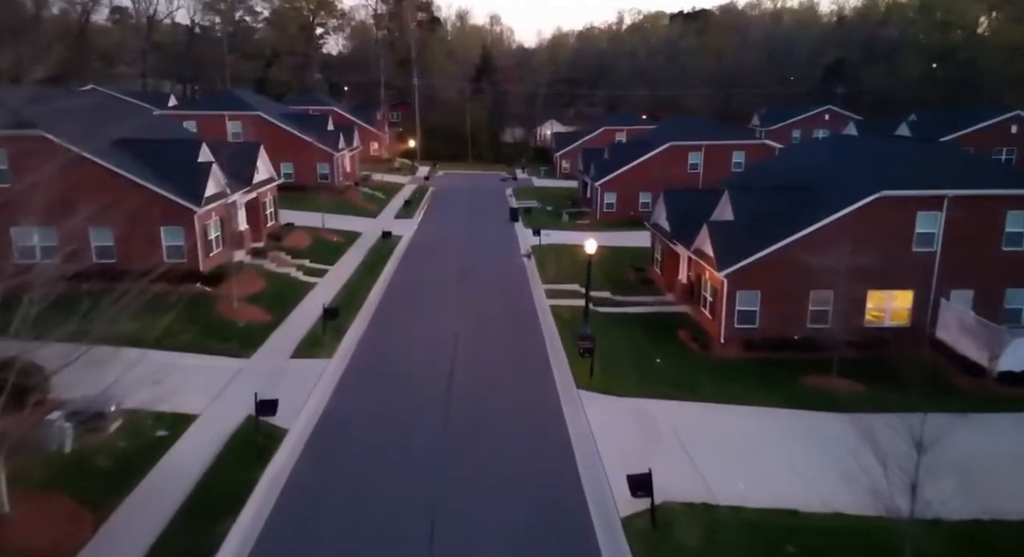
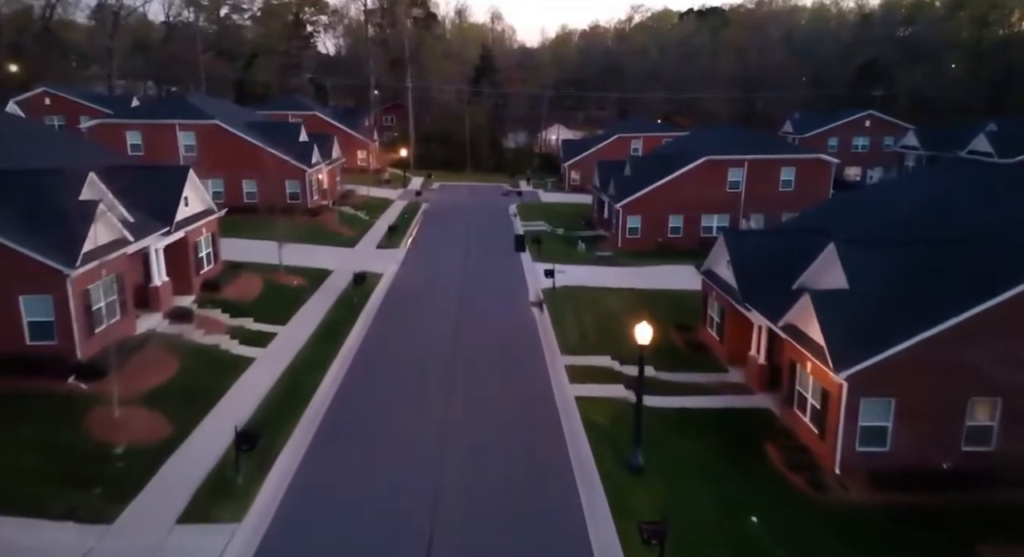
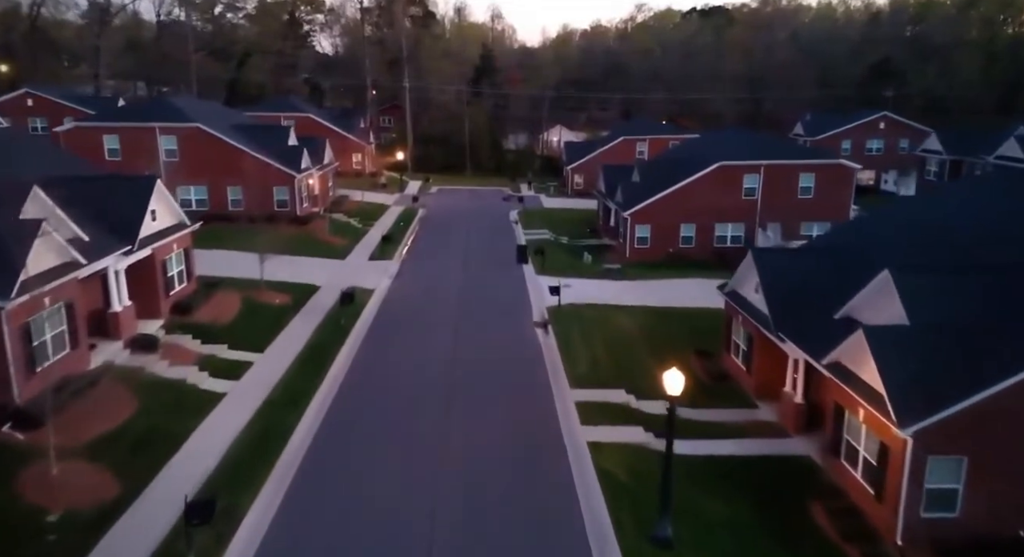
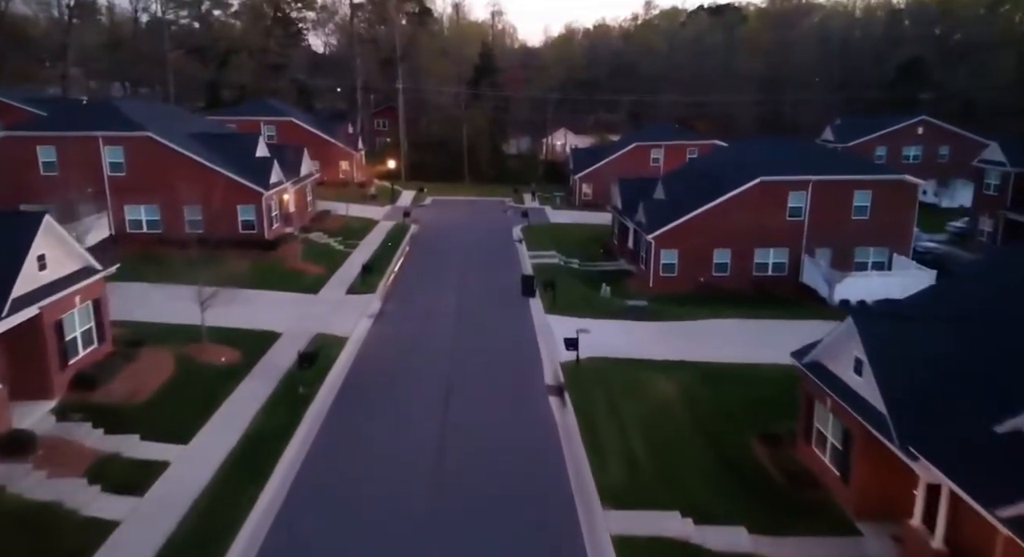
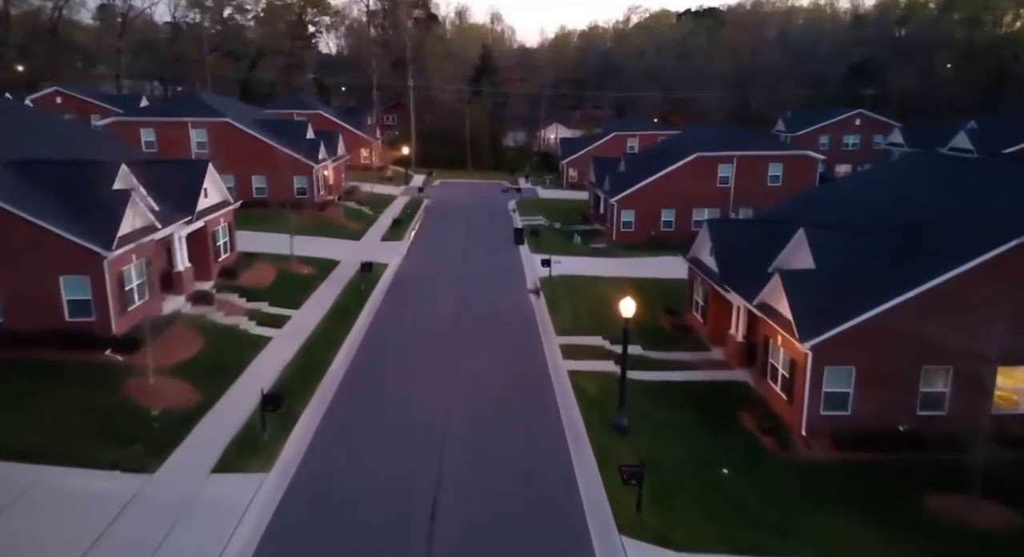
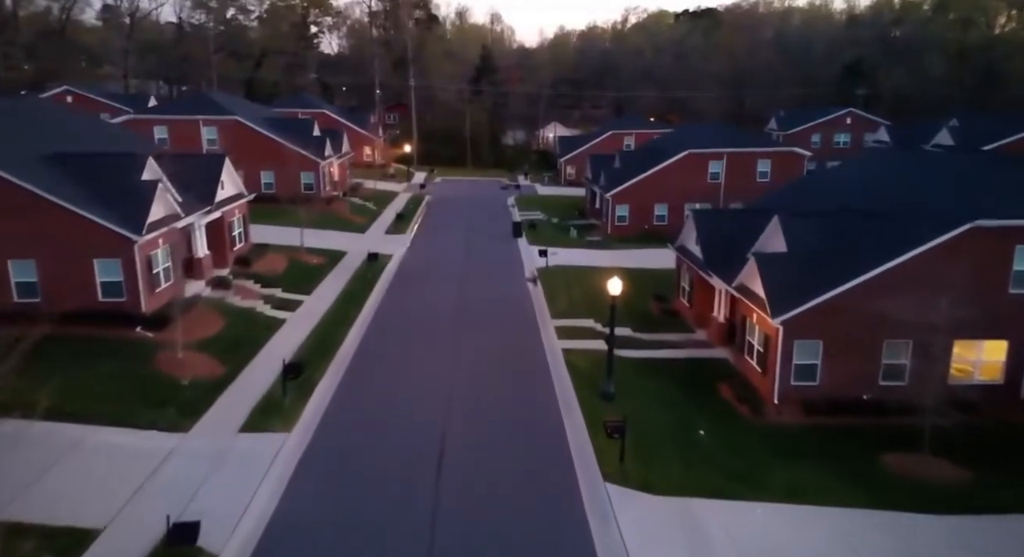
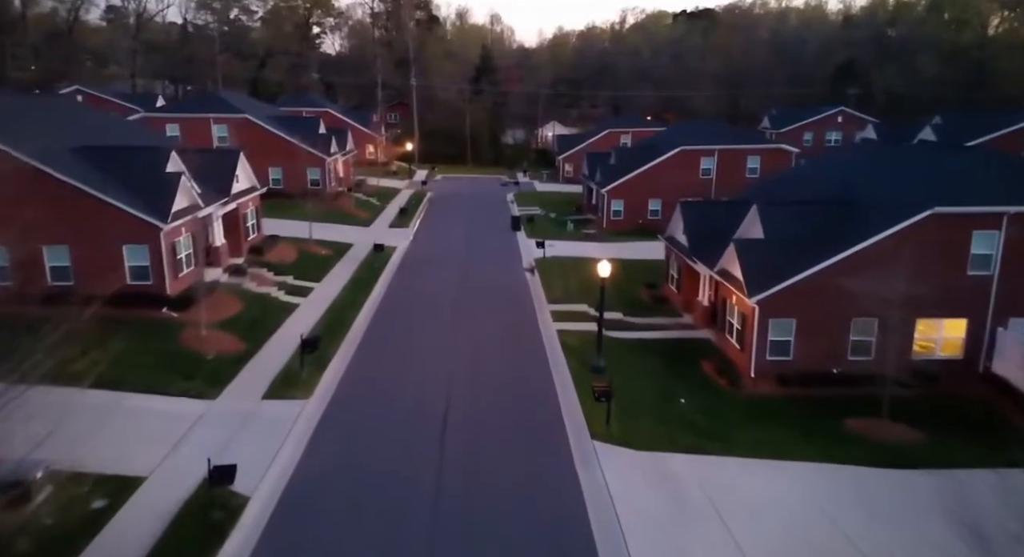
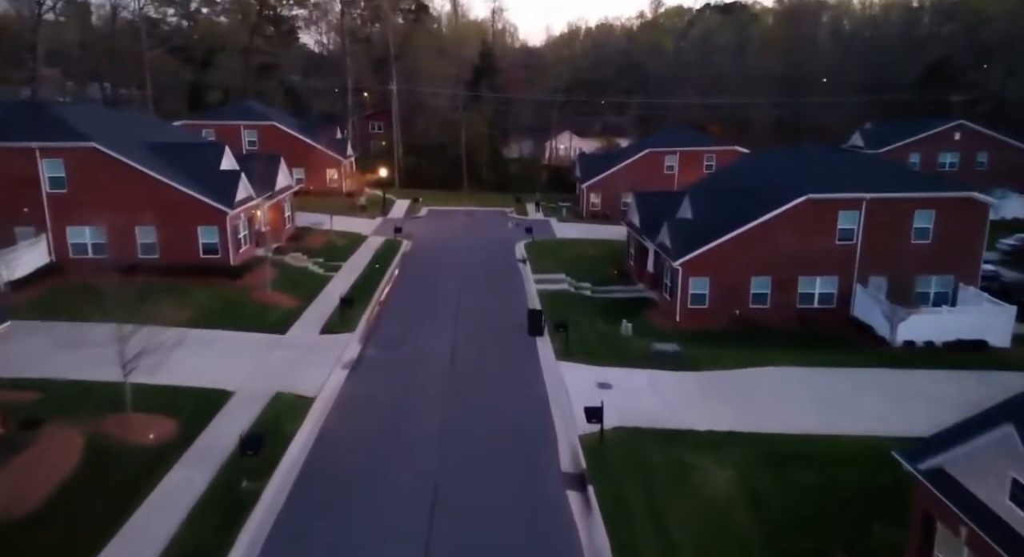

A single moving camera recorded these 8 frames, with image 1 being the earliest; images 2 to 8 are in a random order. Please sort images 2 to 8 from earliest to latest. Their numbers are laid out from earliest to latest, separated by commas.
7, 6, 5, 2, 3, 4, 8
